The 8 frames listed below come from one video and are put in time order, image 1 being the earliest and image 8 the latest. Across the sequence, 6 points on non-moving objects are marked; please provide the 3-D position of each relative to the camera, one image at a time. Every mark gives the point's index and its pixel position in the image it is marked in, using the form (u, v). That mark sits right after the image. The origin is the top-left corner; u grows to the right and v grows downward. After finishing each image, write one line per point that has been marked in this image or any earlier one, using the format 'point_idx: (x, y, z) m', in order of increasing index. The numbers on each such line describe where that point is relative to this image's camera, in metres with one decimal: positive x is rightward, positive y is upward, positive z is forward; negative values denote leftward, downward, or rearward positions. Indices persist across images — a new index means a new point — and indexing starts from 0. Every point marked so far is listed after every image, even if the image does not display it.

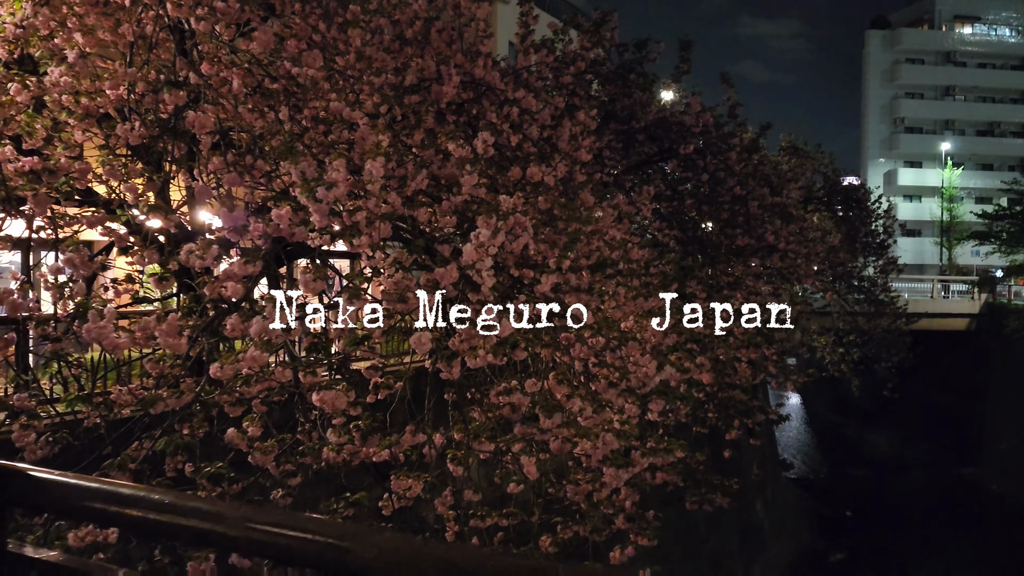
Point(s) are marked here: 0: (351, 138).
0: (-1.0, +0.9, +5.1) m
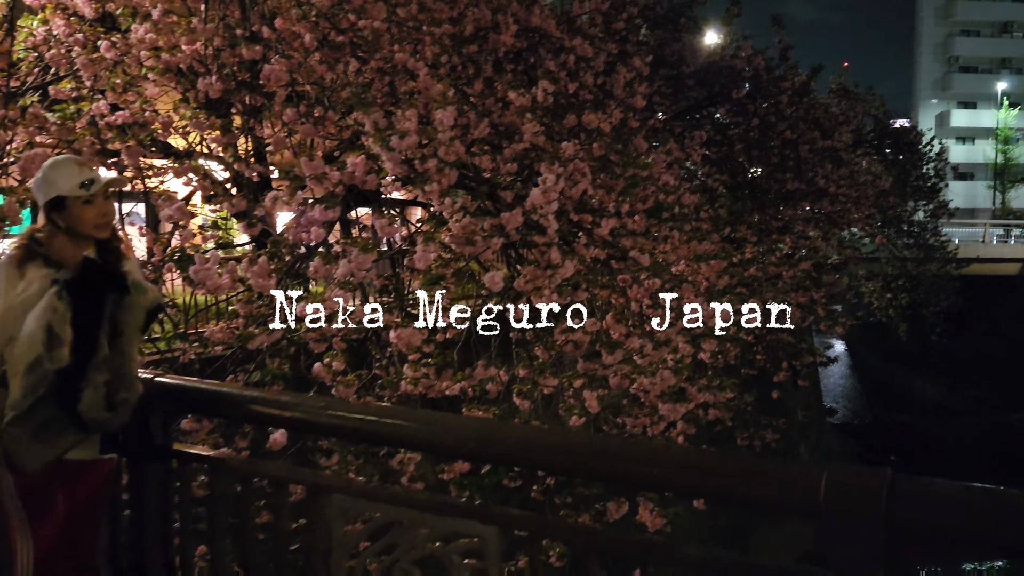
0: (-0.6, +1.2, +5.3) m
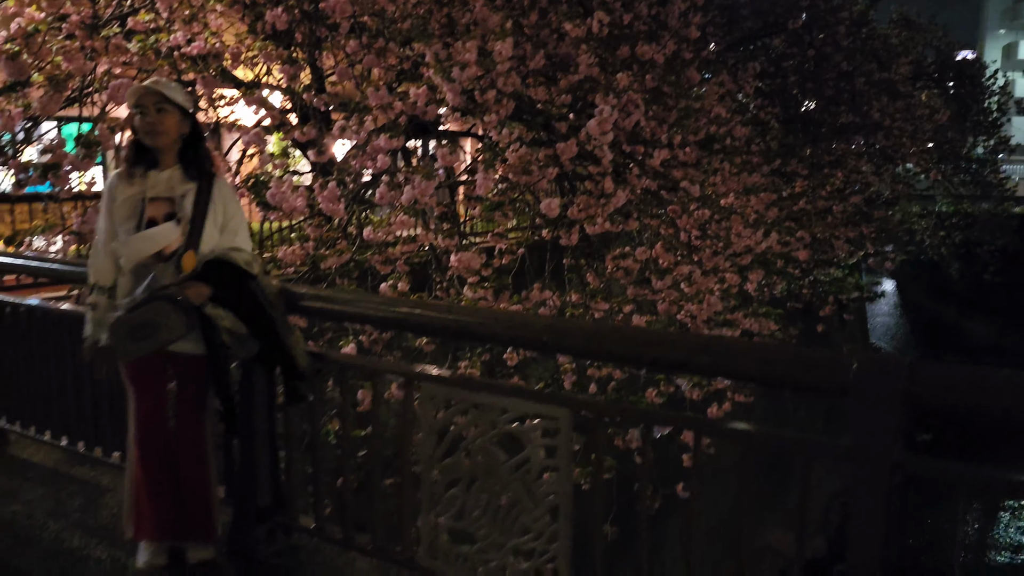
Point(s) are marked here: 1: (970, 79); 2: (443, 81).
0: (-0.2, +1.7, +5.4) m
1: (+6.8, +3.1, +12.5) m
2: (-0.4, +1.1, +4.6) m
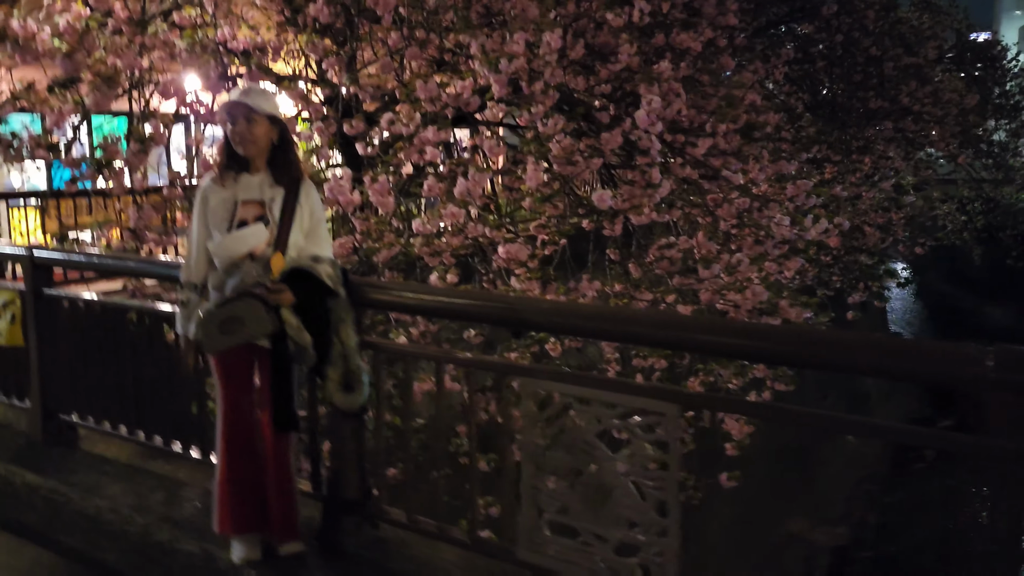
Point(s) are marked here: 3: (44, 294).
0: (0.0, +1.8, +5.4) m
1: (+7.1, +3.3, +12.3) m
2: (-0.1, +1.2, +4.6) m
3: (-1.9, 0.0, +3.5) m
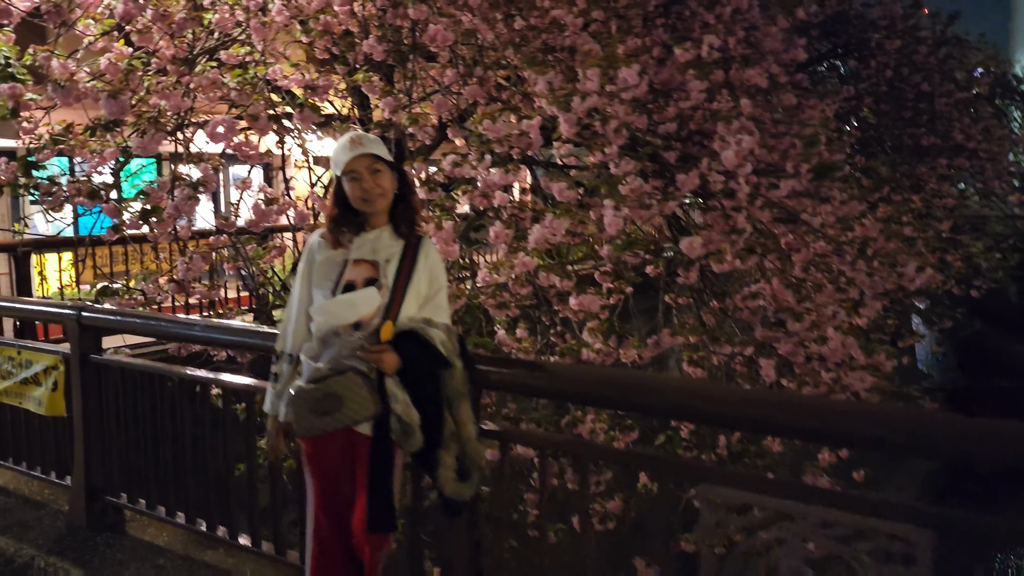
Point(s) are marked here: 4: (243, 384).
0: (+0.4, +1.5, +5.1) m
1: (+7.6, +2.7, +12.0) m
2: (+0.3, +0.9, +4.3) m
3: (-1.6, -0.3, +3.2) m
4: (-0.9, -0.3, +2.7) m
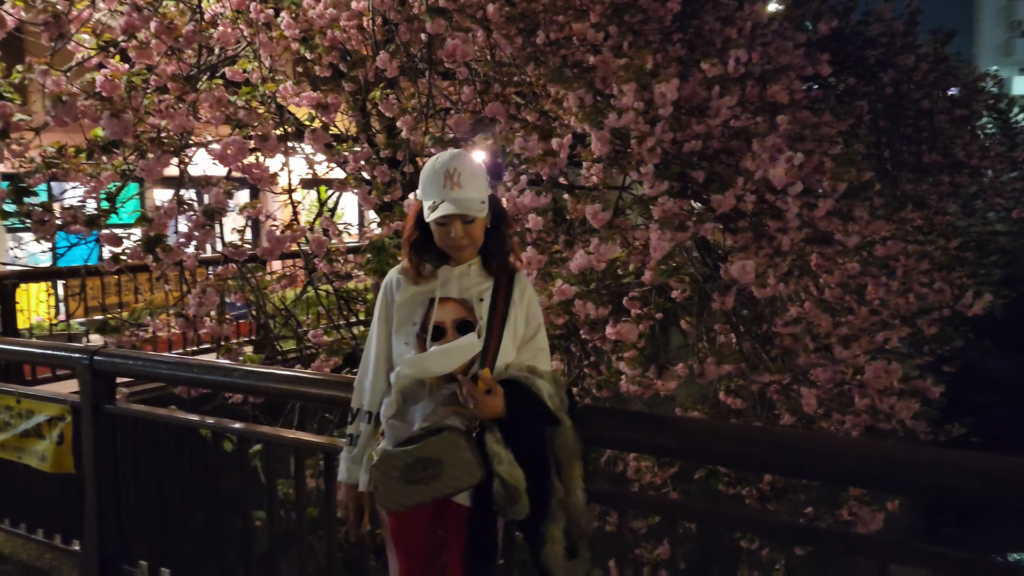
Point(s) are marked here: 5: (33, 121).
0: (+0.5, +1.3, +4.9) m
1: (+7.5, +2.5, +12.0) m
2: (+0.4, +0.8, +4.1) m
3: (-1.4, -0.4, +2.8) m
4: (-0.6, -0.4, +2.3) m
5: (-2.4, +0.8, +4.1) m
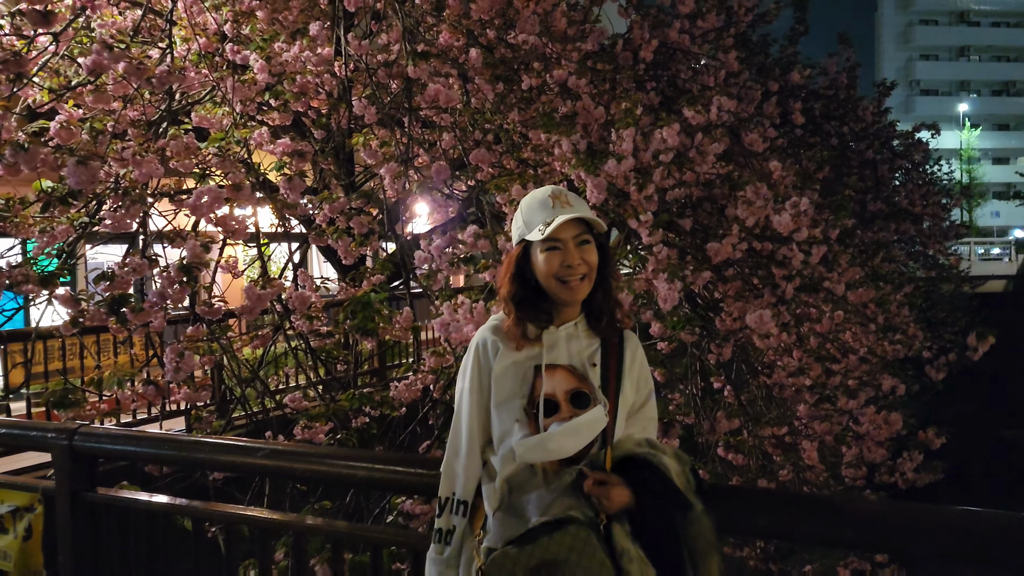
0: (+0.4, +1.0, +4.7) m
1: (+6.7, +1.8, +12.5) m
2: (+0.4, +0.5, +3.9) m
3: (-1.3, -0.6, +2.4) m
4: (-0.5, -0.6, +2.0) m
5: (-2.4, +0.5, +3.7) m
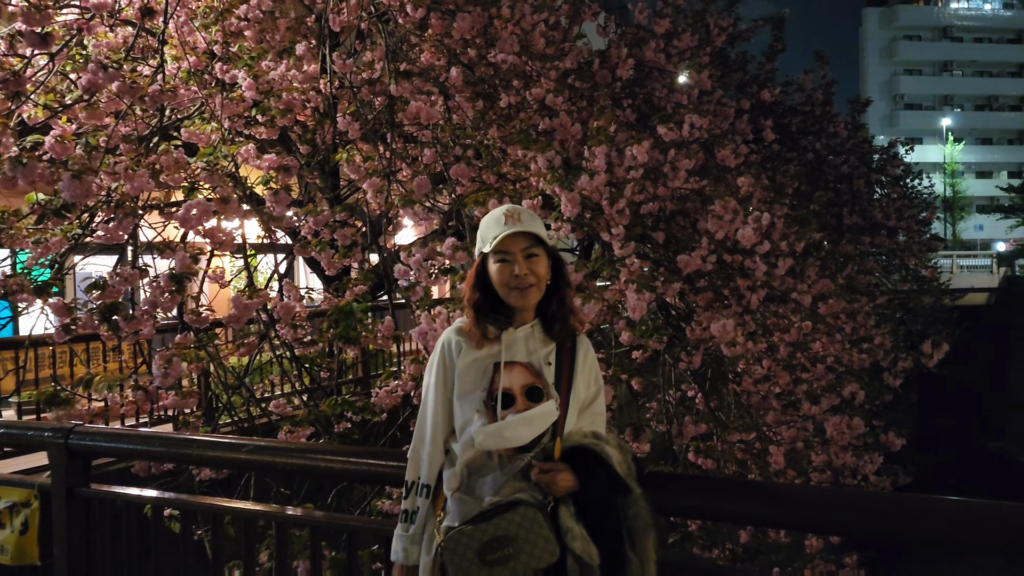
0: (+0.3, +0.9, +4.9) m
1: (+6.5, +1.7, +12.8) m
2: (+0.3, +0.5, +4.1) m
3: (-1.4, -0.6, +2.6) m
4: (-0.6, -0.6, +2.2) m
5: (-2.5, +0.5, +3.9) m
